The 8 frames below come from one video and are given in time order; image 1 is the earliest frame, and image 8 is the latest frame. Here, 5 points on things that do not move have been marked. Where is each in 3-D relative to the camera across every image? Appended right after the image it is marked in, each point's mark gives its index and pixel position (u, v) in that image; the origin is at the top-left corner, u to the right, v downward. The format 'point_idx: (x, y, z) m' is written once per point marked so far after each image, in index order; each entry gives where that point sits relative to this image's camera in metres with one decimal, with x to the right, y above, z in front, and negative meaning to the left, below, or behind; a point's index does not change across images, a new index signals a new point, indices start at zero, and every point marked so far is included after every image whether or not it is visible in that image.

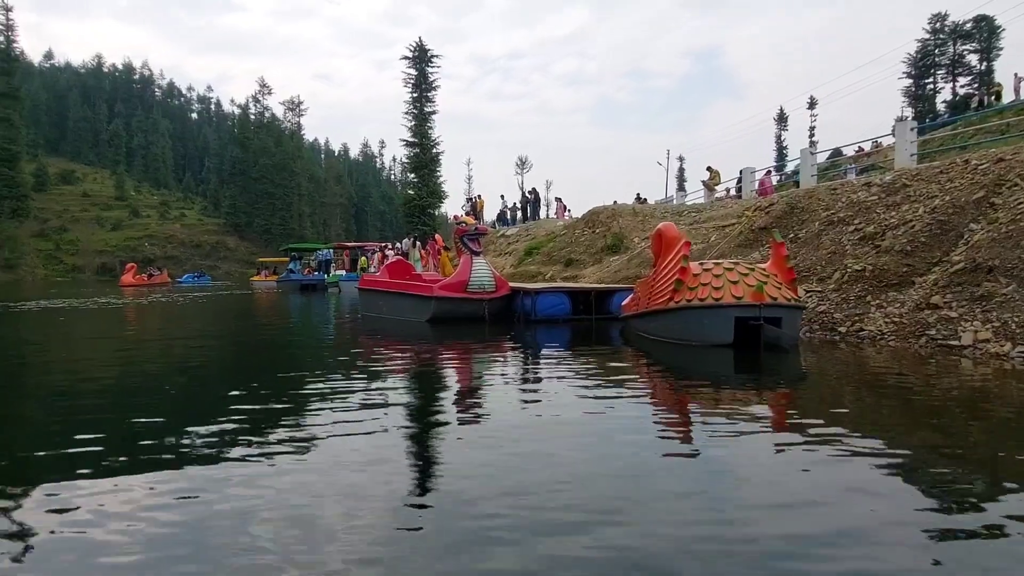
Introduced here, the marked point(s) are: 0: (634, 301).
0: (+2.7, -0.3, +13.3) m
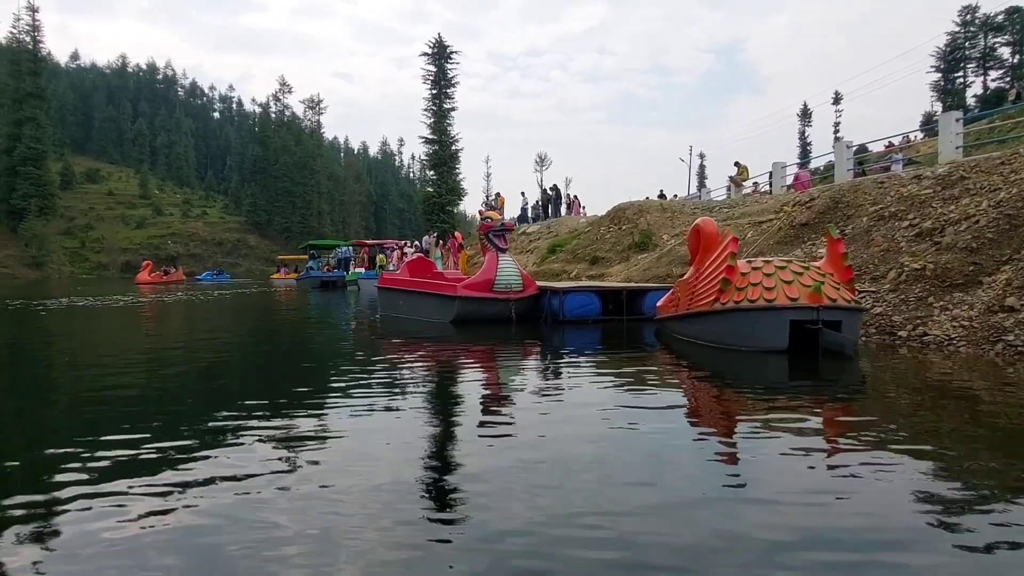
0: (+3.2, -0.3, +12.4) m
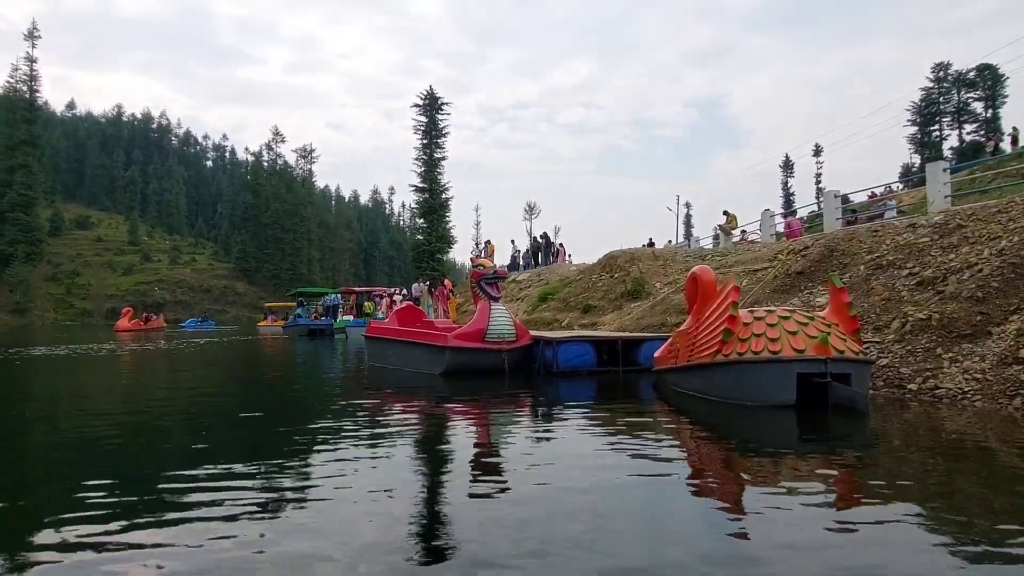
0: (+3.1, -1.2, +12.0) m
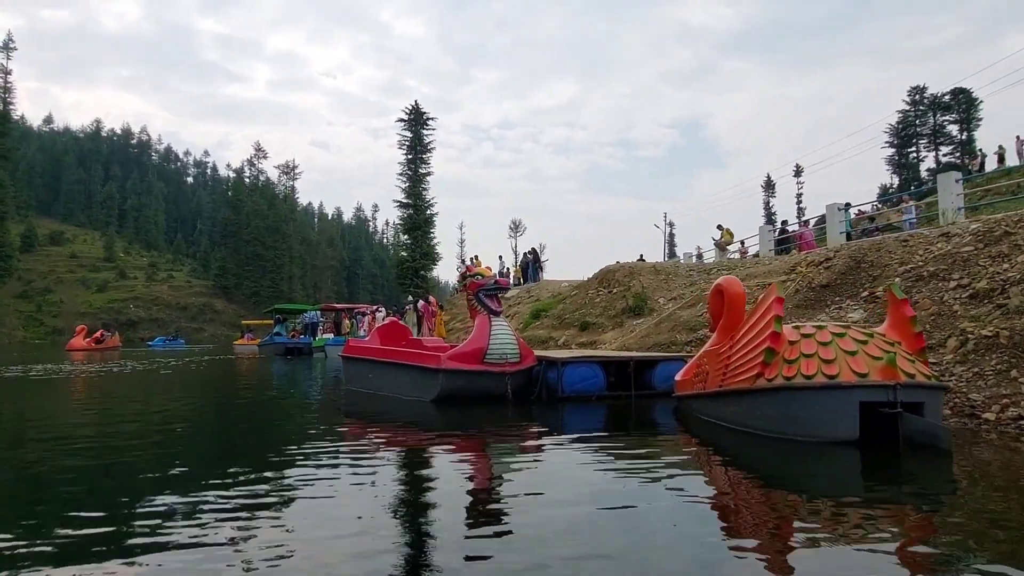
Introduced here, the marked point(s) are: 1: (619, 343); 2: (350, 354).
0: (+3.1, -1.5, +10.5) m
1: (+3.2, -1.6, +18.3) m
2: (-3.9, -1.6, +14.8) m
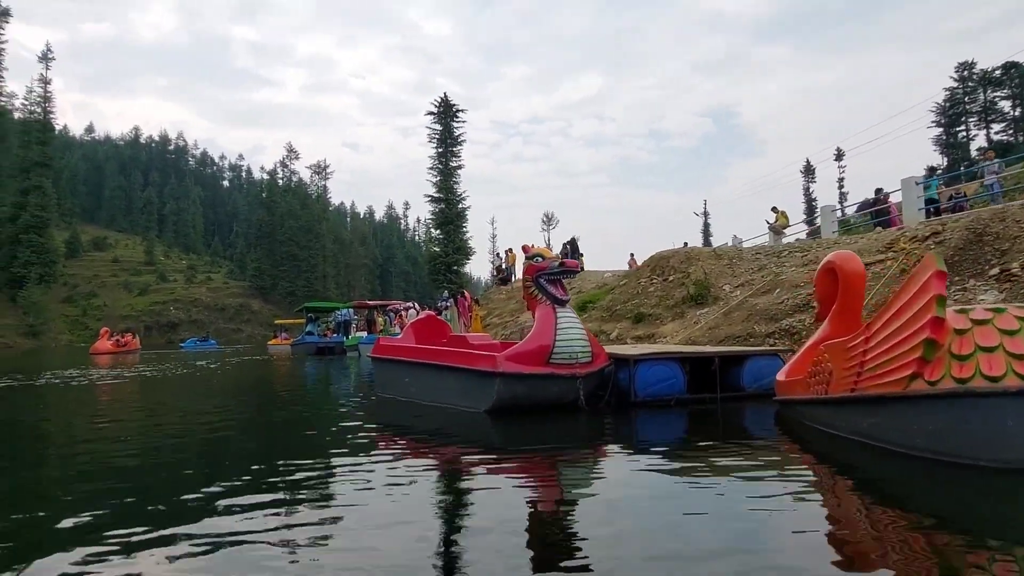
0: (+4.0, -1.2, +8.4) m
1: (+4.5, -1.3, +16.3) m
2: (-2.7, -1.4, +13.1) m
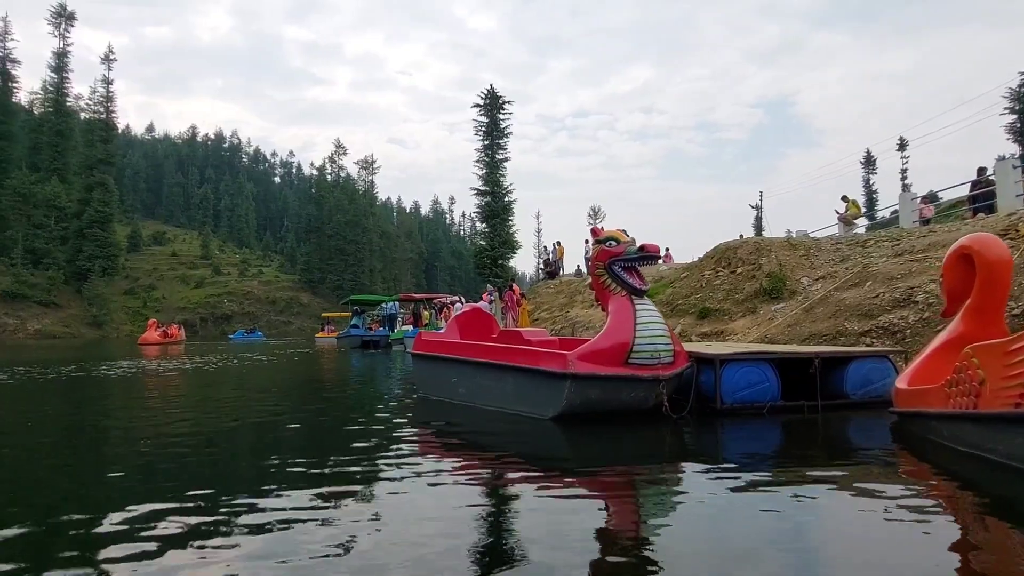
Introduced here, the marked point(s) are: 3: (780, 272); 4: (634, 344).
0: (+4.8, -1.0, +6.9) m
1: (+5.8, -1.1, +14.7) m
2: (-1.6, -1.2, +12.1) m
3: (+7.3, +0.4, +16.8) m
4: (+1.5, -0.7, +8.1) m
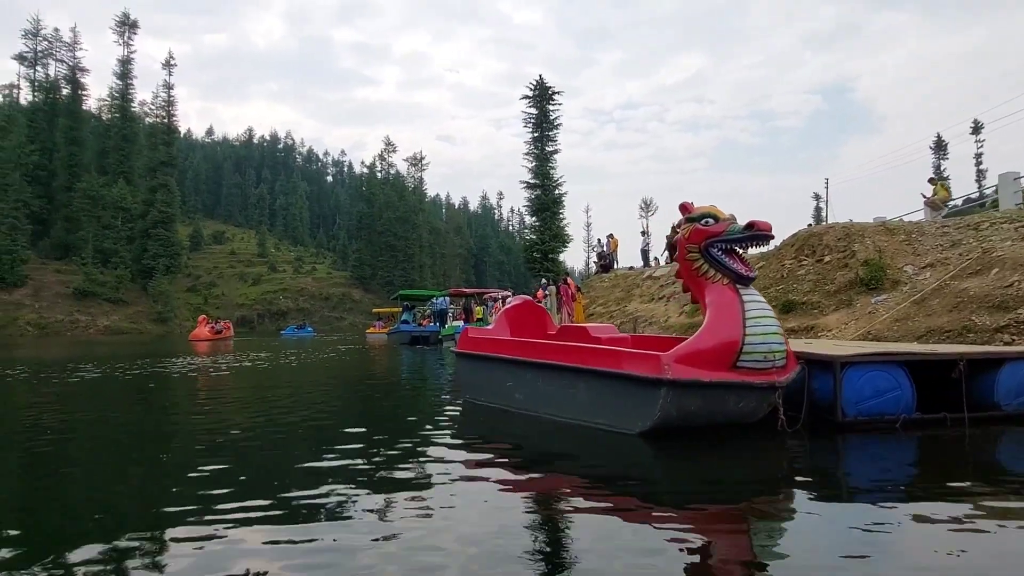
0: (+5.5, -0.9, +5.2) m
1: (+7.2, -0.9, +12.9) m
2: (-0.4, -1.0, +10.8) m
3: (+8.8, +0.7, +14.8) m
4: (+2.3, -0.6, +6.6) m
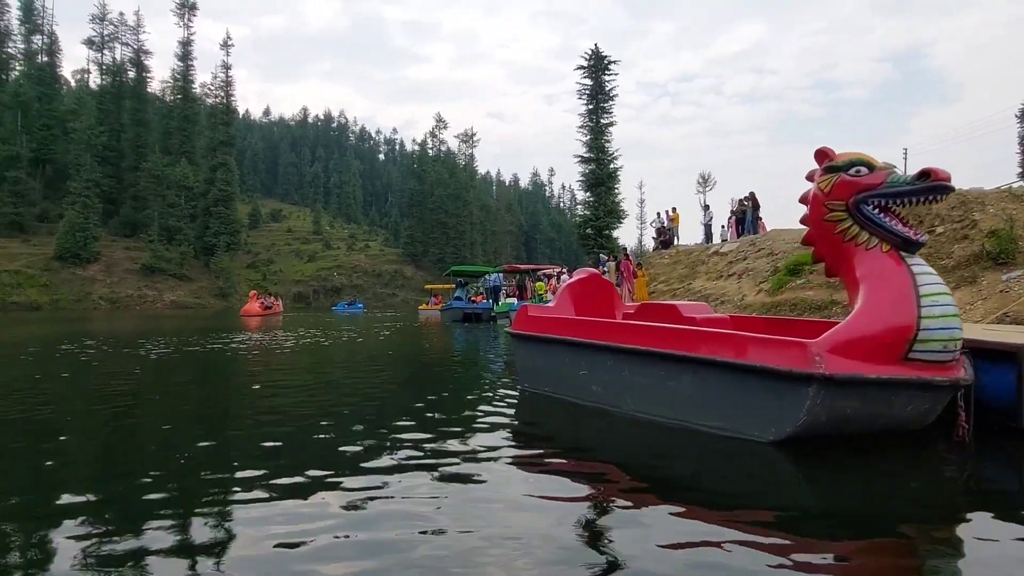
0: (+6.2, -0.7, +3.4) m
1: (+8.4, -0.4, +11.0) m
2: (+0.7, -0.6, +9.5) m
3: (+10.2, +1.2, +12.7) m
4: (+3.1, -0.3, +5.1) m
